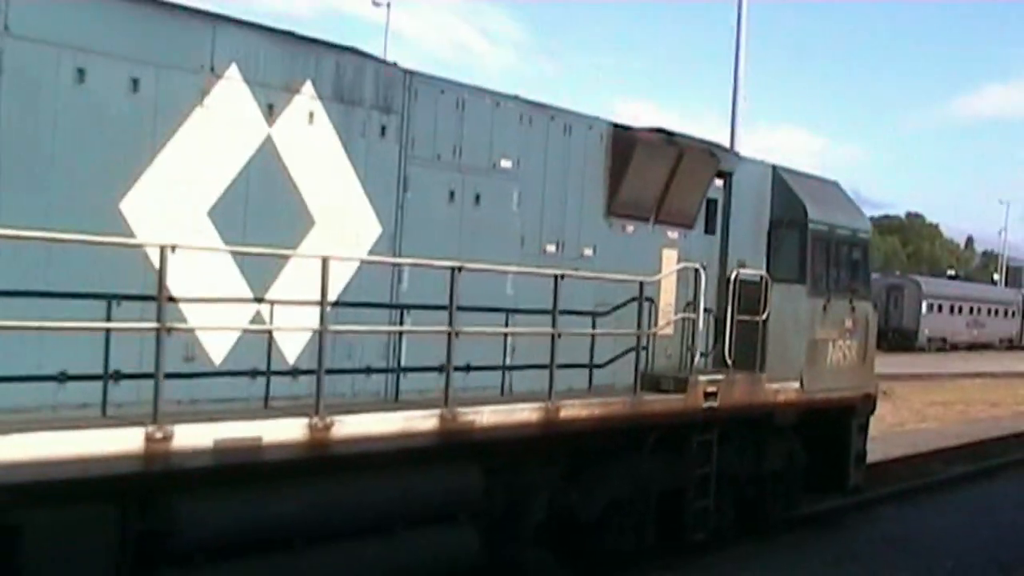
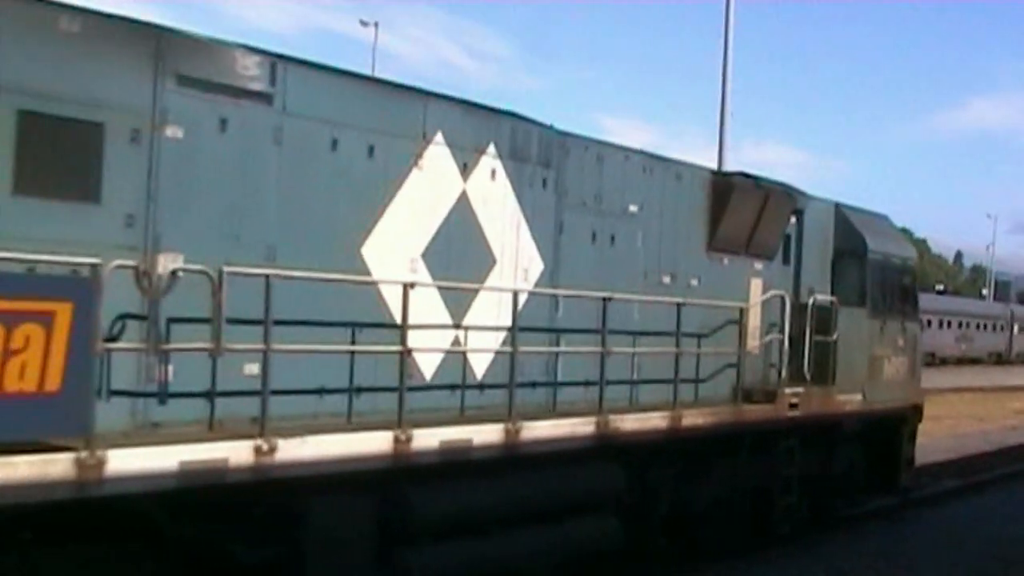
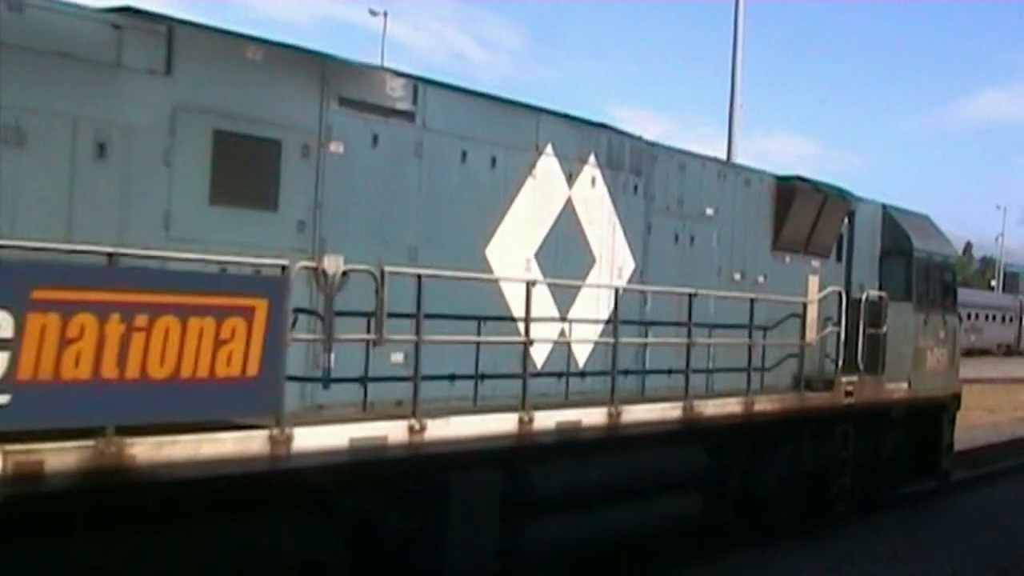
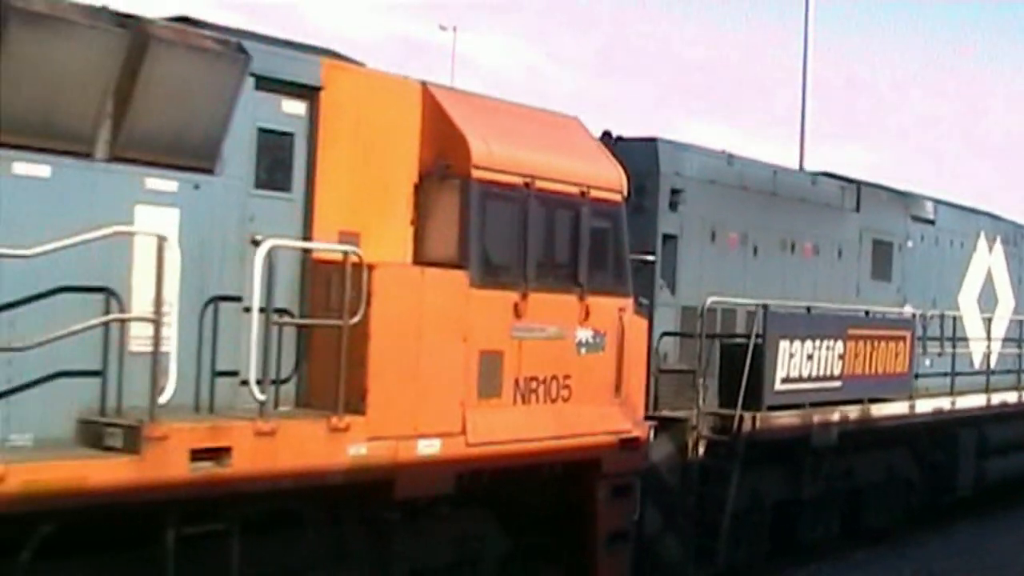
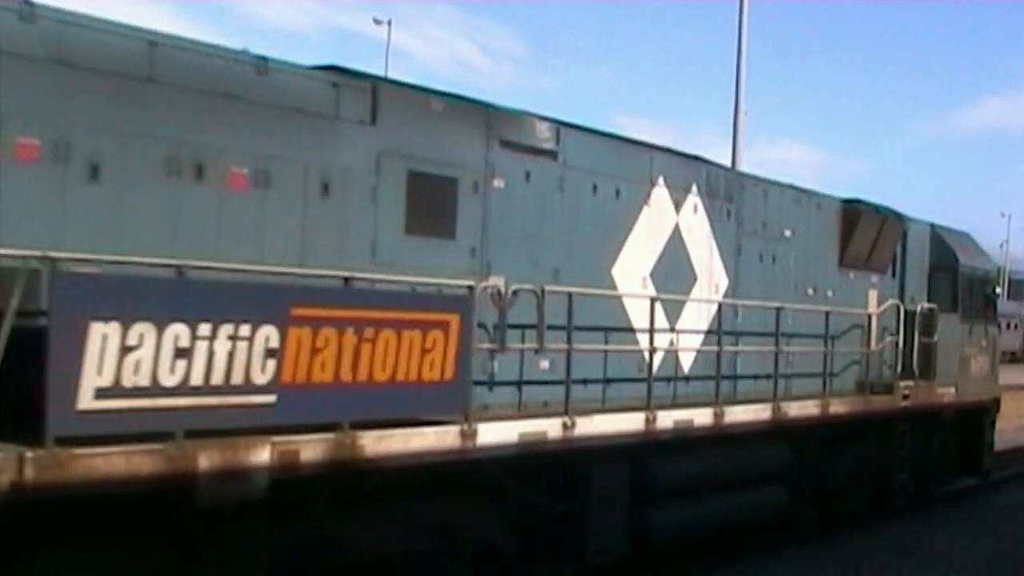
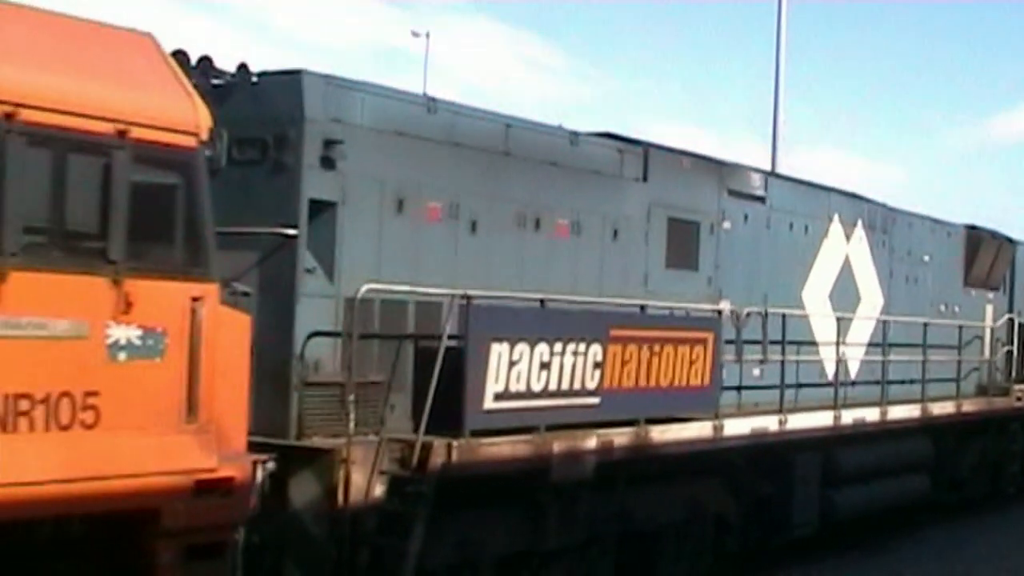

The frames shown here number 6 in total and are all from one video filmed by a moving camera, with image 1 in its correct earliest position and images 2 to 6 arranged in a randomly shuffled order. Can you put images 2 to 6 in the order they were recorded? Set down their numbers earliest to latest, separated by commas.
2, 3, 5, 6, 4
